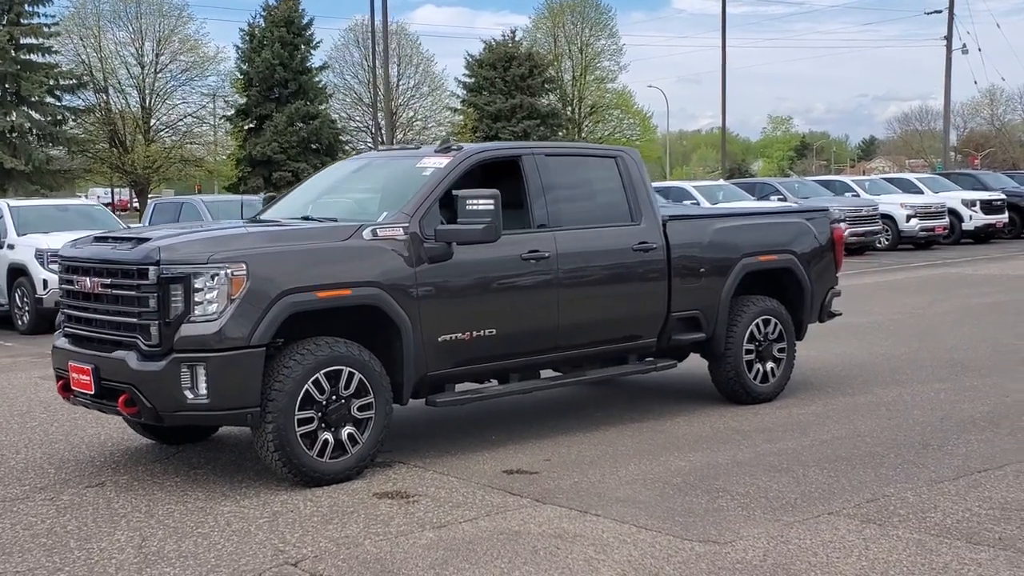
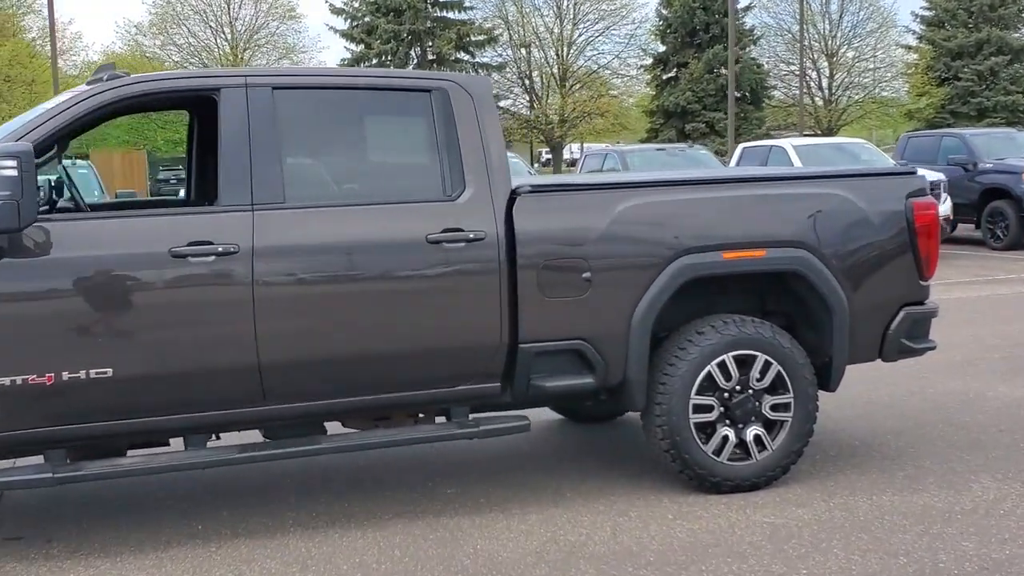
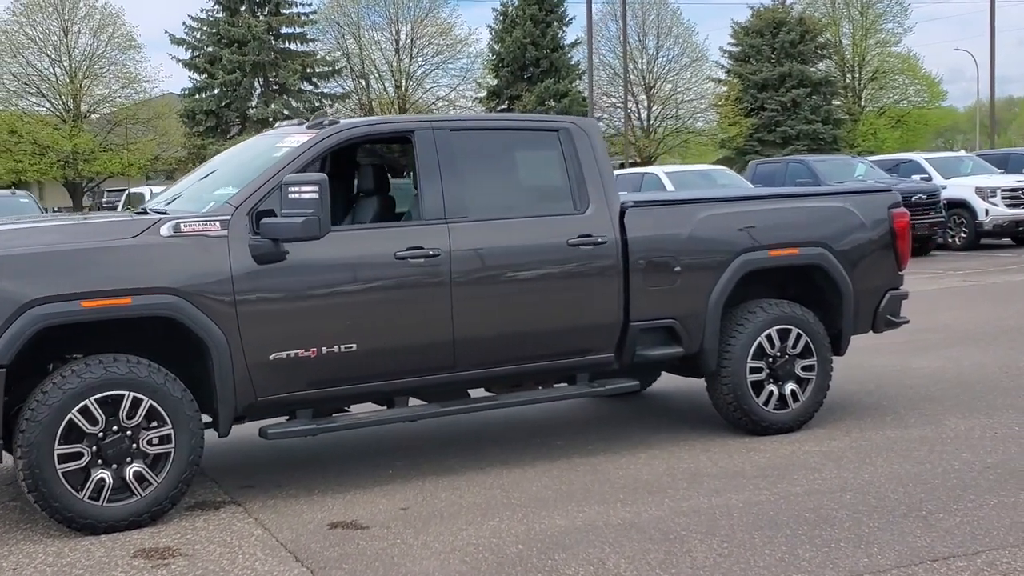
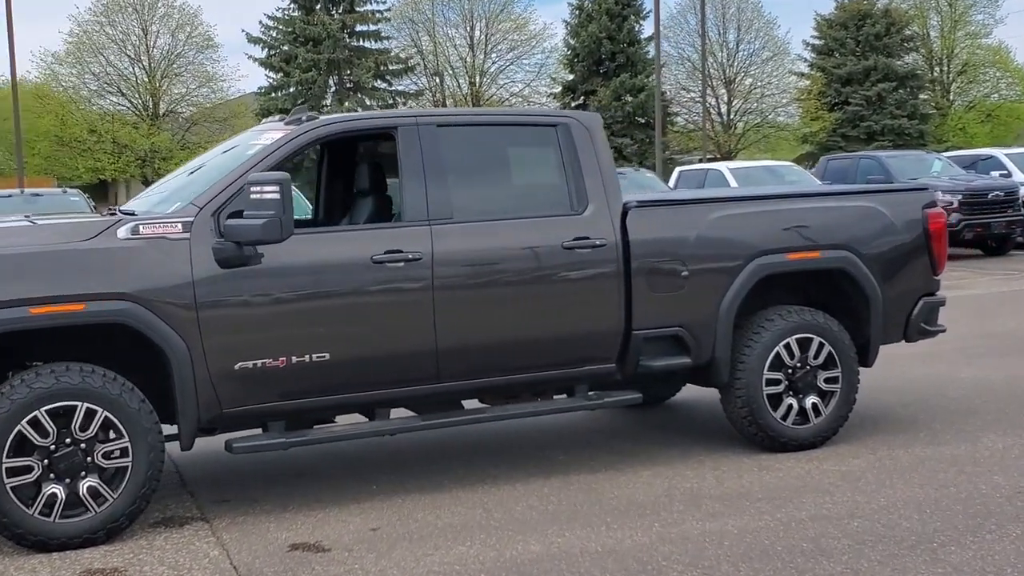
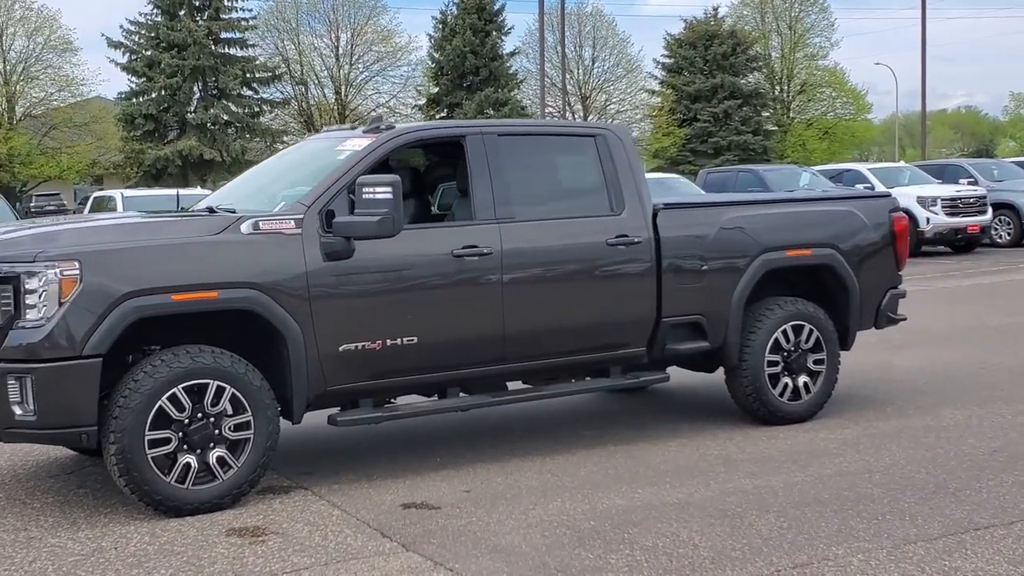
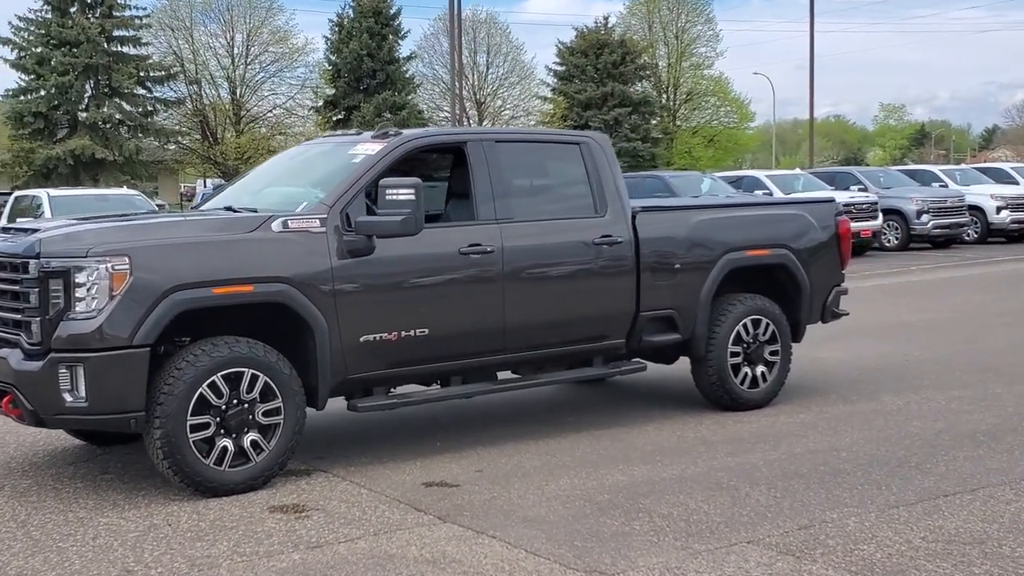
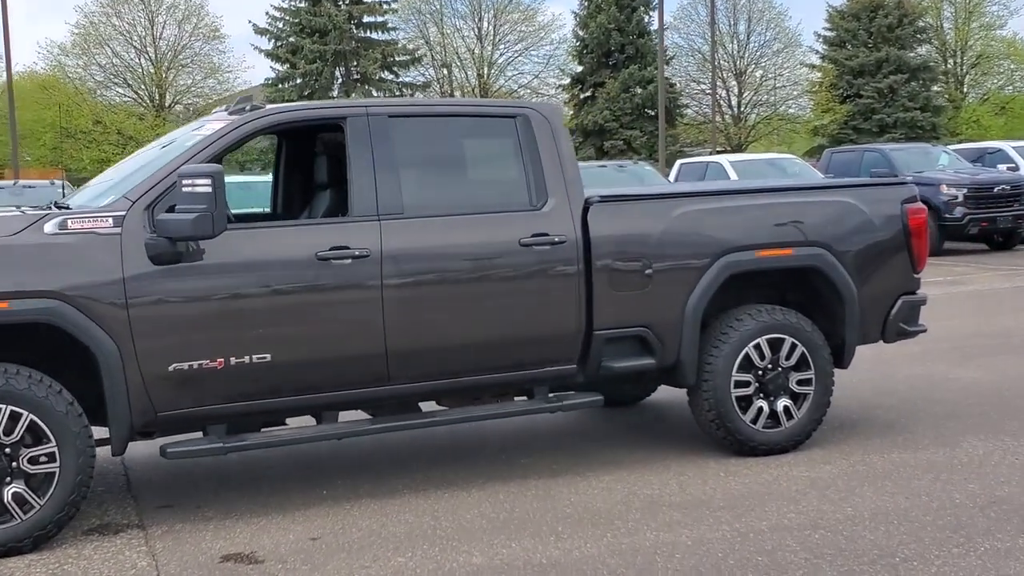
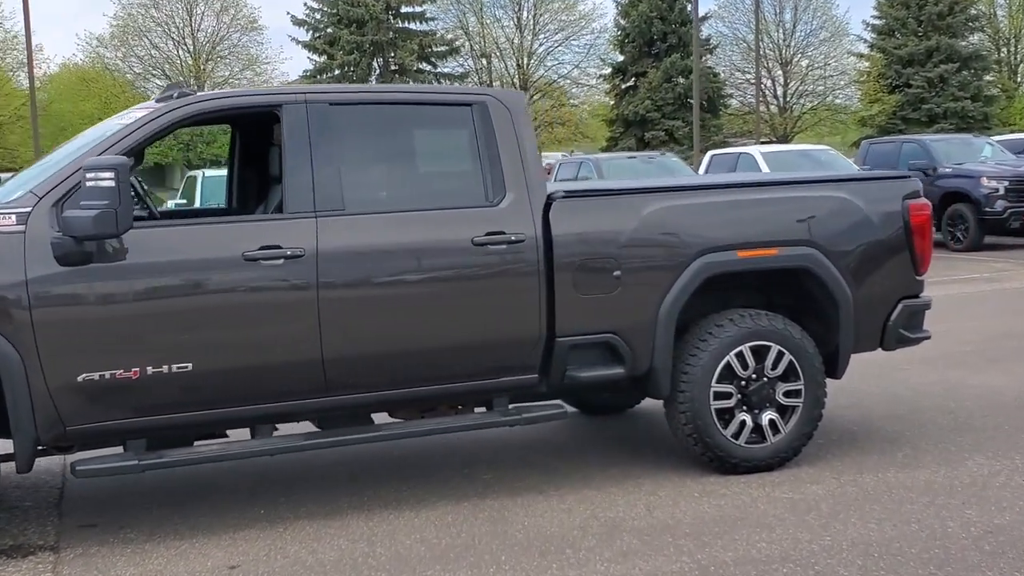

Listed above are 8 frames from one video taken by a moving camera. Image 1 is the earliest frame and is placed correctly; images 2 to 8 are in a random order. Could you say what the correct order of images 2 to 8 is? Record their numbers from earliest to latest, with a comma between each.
6, 5, 3, 4, 7, 8, 2
